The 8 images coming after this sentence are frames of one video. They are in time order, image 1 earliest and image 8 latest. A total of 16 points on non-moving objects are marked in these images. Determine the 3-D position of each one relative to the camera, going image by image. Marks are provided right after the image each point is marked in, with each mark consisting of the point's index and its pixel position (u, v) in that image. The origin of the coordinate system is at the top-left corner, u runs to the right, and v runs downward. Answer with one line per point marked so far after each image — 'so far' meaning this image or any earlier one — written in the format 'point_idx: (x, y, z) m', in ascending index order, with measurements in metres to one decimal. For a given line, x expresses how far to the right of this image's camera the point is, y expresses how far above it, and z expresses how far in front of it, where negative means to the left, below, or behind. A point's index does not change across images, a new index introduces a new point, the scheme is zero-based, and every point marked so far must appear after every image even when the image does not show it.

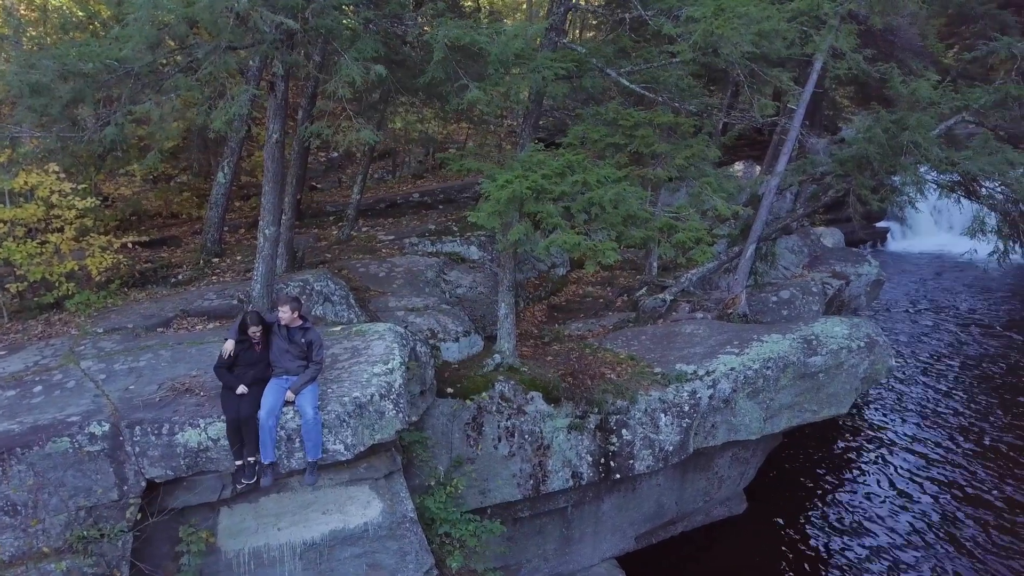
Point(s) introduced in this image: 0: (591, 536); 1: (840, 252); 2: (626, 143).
0: (+1.0, -3.0, +9.8) m
1: (+6.2, +0.7, +15.4) m
2: (+1.1, +1.4, +7.7) m
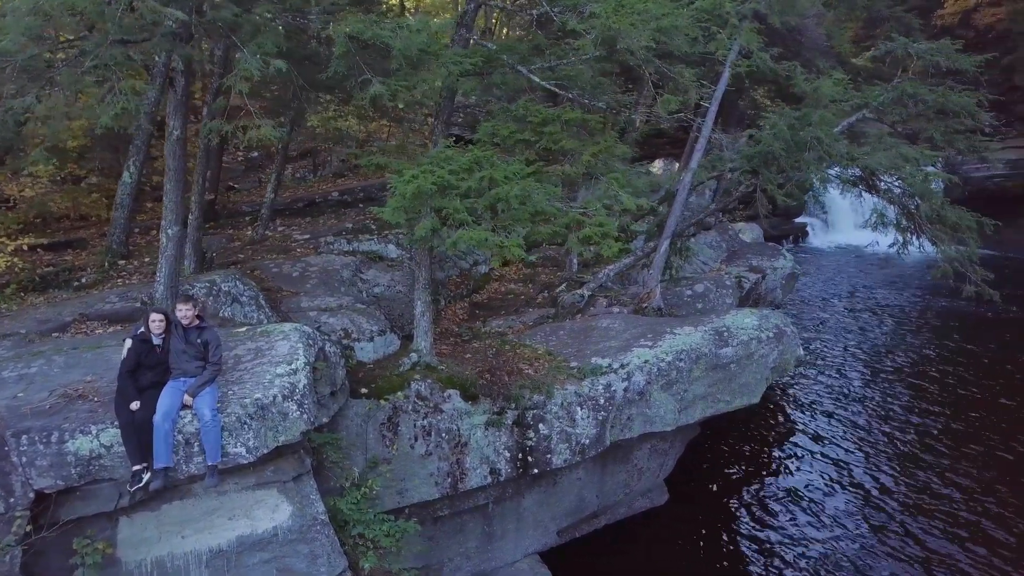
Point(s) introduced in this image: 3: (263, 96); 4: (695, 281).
0: (0.0, -2.9, +9.8) m
1: (+4.8, +0.8, +15.8) m
2: (+0.2, +1.4, +7.7) m
3: (-3.3, +2.5, +10.7) m
4: (+2.5, +0.1, +11.4) m
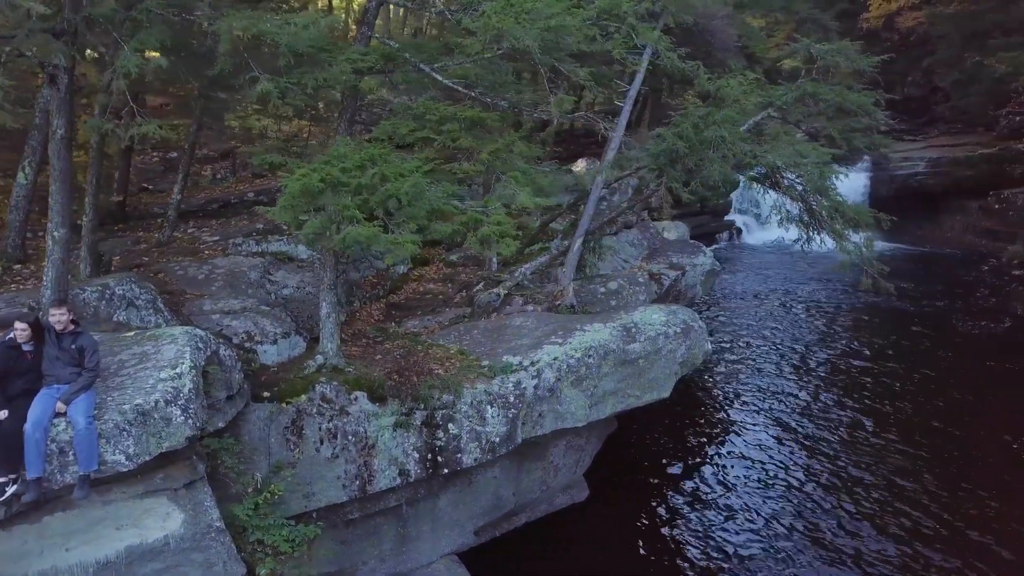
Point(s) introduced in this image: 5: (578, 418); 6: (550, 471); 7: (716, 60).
0: (-1.0, -2.9, +9.7) m
1: (+3.3, +0.9, +16.1) m
2: (-0.8, +1.4, +7.7) m
3: (-4.4, +2.5, +10.4) m
4: (+1.4, +0.1, +11.6) m
5: (+0.8, -1.5, +9.3) m
6: (+0.5, -2.4, +10.8) m
7: (+3.2, +3.6, +12.8) m
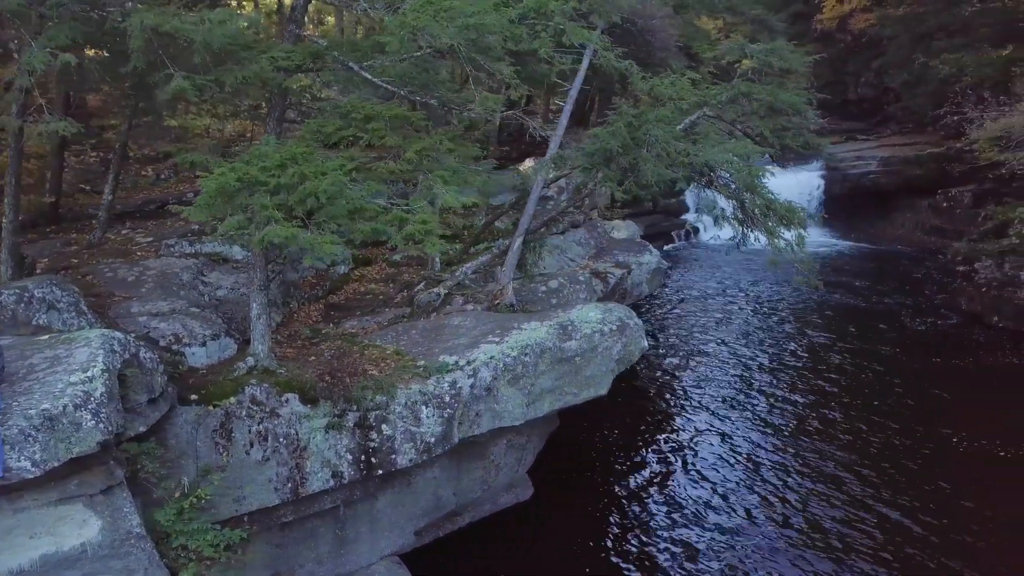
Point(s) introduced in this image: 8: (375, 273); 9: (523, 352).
0: (-1.7, -2.9, +9.7) m
1: (+2.2, +0.9, +16.2) m
2: (-1.4, +1.4, +7.7) m
3: (-5.2, +2.5, +10.2) m
4: (+0.5, +0.2, +11.6) m
5: (0.0, -1.5, +9.3) m
6: (-0.3, -2.4, +10.8) m
7: (+2.3, +3.6, +12.9) m
8: (-2.1, +0.2, +12.2) m
9: (+0.1, -0.7, +9.2) m
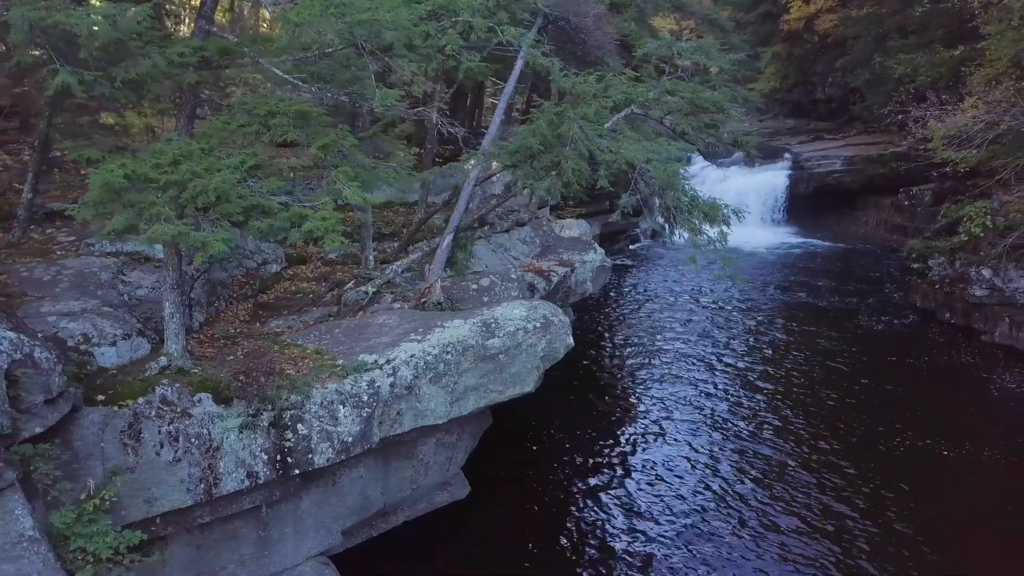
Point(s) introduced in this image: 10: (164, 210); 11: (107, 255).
0: (-2.6, -2.9, +9.6) m
1: (+1.2, +0.9, +16.2) m
2: (-2.3, +1.4, +7.6) m
3: (-6.2, +2.5, +10.1) m
4: (-0.4, +0.2, +11.6) m
5: (-0.8, -1.4, +9.2) m
6: (-1.2, -2.4, +10.8) m
7: (+1.3, +3.7, +12.9) m
8: (-3.1, +0.2, +12.2) m
9: (-0.8, -0.7, +9.2) m
10: (-2.7, +0.6, +6.2) m
11: (-5.0, +0.4, +10.1) m
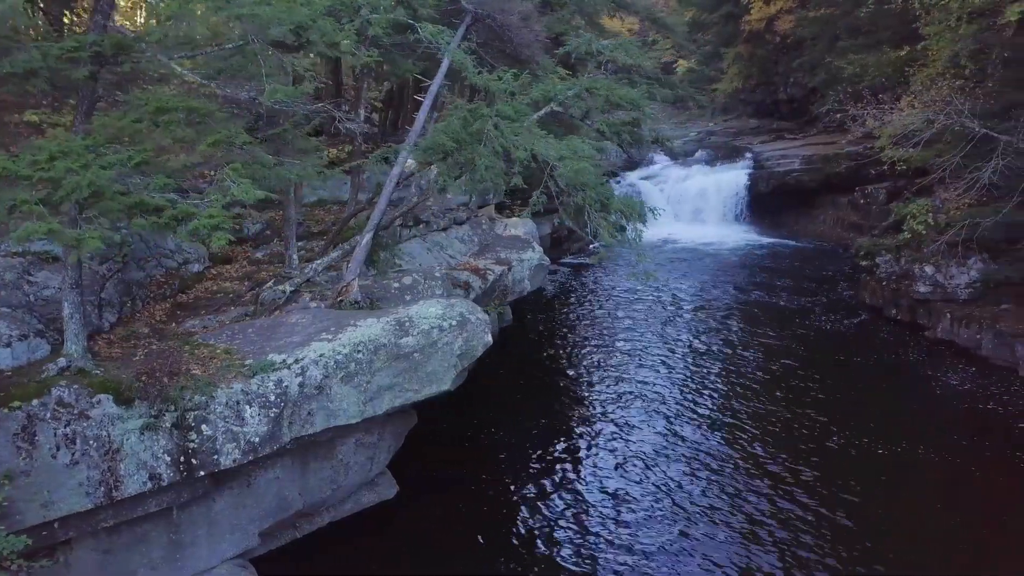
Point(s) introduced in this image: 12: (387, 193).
0: (-3.6, -2.9, +9.5) m
1: (-0.1, +1.0, +16.2) m
2: (-3.3, +1.5, +7.5) m
3: (-7.2, +2.5, +9.8) m
4: (-1.5, +0.2, +11.5) m
5: (-1.8, -1.4, +9.2) m
6: (-2.2, -2.4, +10.7) m
7: (+0.2, +3.7, +12.9) m
8: (-4.1, +0.2, +12.0) m
9: (-1.8, -0.7, +9.1) m
10: (-3.6, +0.6, +6.1) m
11: (-6.0, +0.4, +9.9) m
12: (-1.7, +1.3, +10.9) m
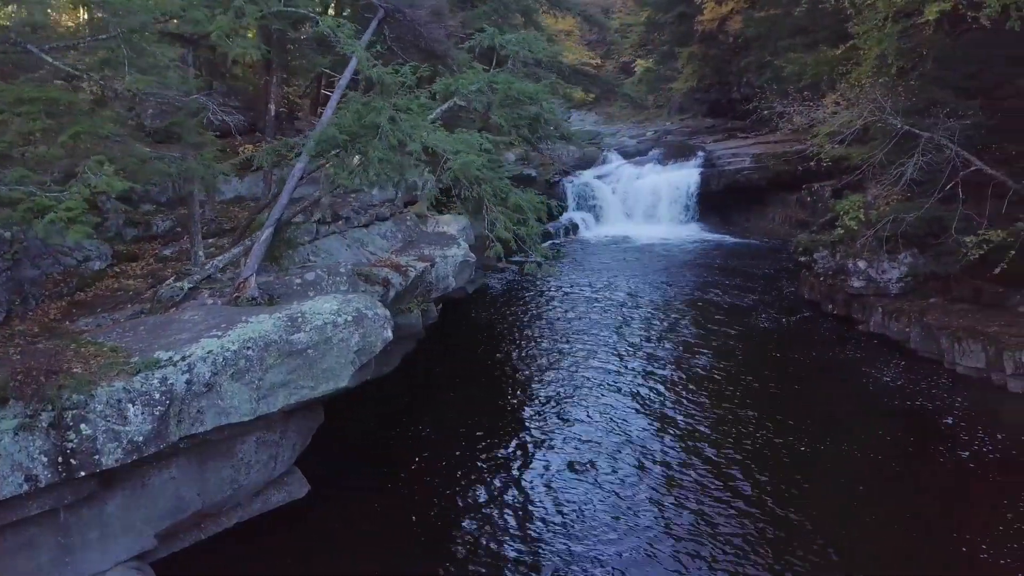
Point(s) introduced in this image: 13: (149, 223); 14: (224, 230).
0: (-4.8, -2.9, +9.3) m
1: (-1.5, +1.0, +16.1) m
2: (-4.4, +1.5, +7.3) m
3: (-8.5, +2.5, +9.5) m
4: (-2.8, +0.3, +11.4) m
5: (-3.0, -1.4, +9.1) m
6: (-3.5, -2.4, +10.5) m
7: (-1.2, +3.8, +12.9) m
8: (-5.5, +0.3, +11.8) m
9: (-3.0, -0.6, +9.0) m
10: (-4.6, +0.6, +5.9) m
11: (-7.3, +0.4, +9.6) m
12: (-3.0, +1.3, +10.7) m
13: (-6.0, +1.1, +13.3) m
14: (-4.6, +0.9, +12.8) m
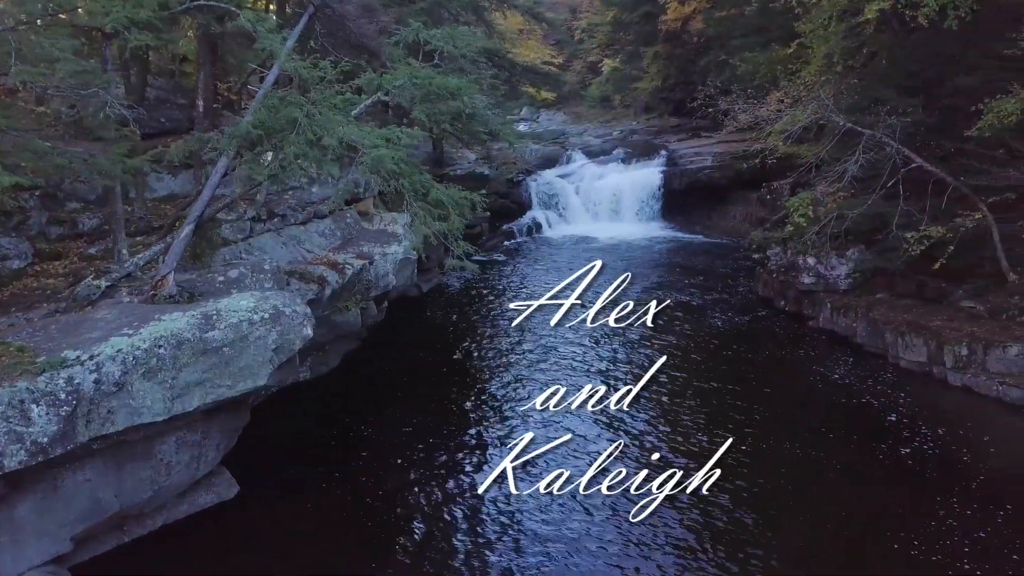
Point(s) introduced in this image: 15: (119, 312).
0: (-5.7, -2.9, +9.1) m
1: (-2.7, +1.1, +16.0) m
2: (-5.3, +1.5, +7.1) m
3: (-9.4, +2.4, +9.2) m
4: (-3.8, +0.3, +11.2) m
5: (-3.9, -1.4, +8.9) m
6: (-4.4, -2.3, +10.4) m
7: (-2.3, +3.8, +12.8) m
8: (-6.5, +0.3, +11.6) m
9: (-3.9, -0.6, +8.9) m
10: (-5.5, +0.7, +5.7) m
11: (-8.2, +0.4, +9.3) m
12: (-3.9, +1.4, +10.6) m
13: (-7.0, +1.1, +13.1) m
14: (-5.6, +0.9, +12.6) m
15: (-4.6, -0.3, +9.6) m
